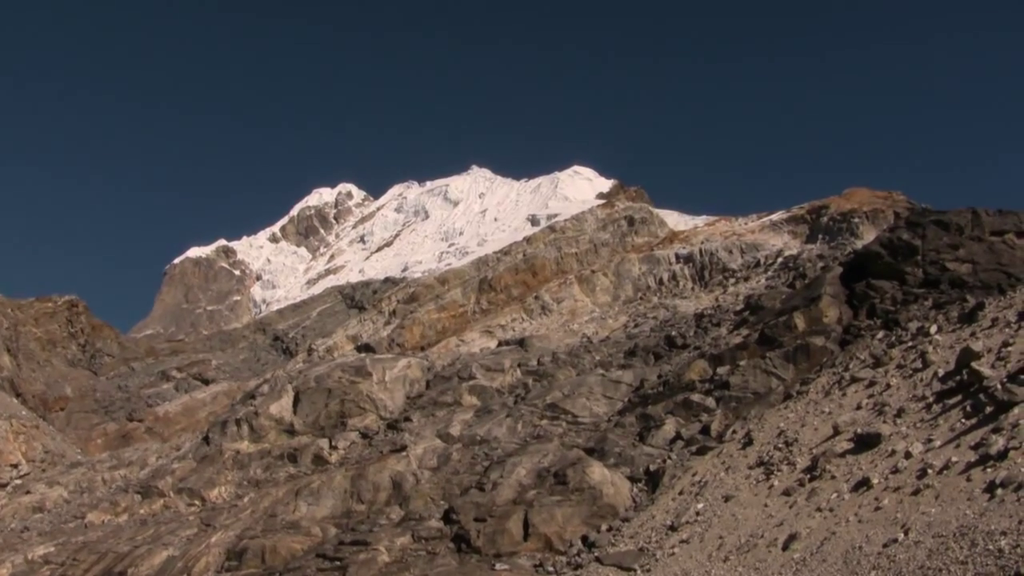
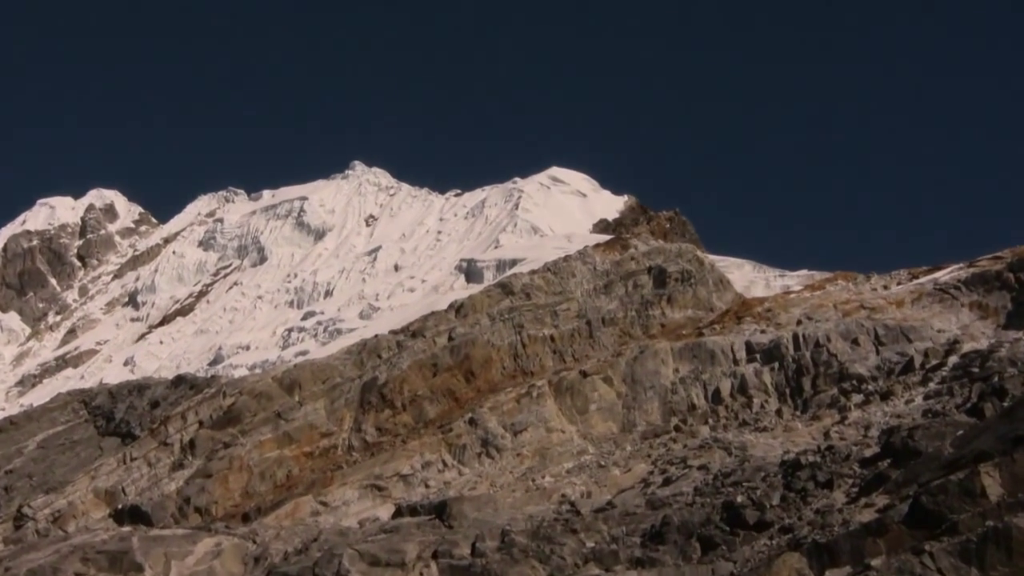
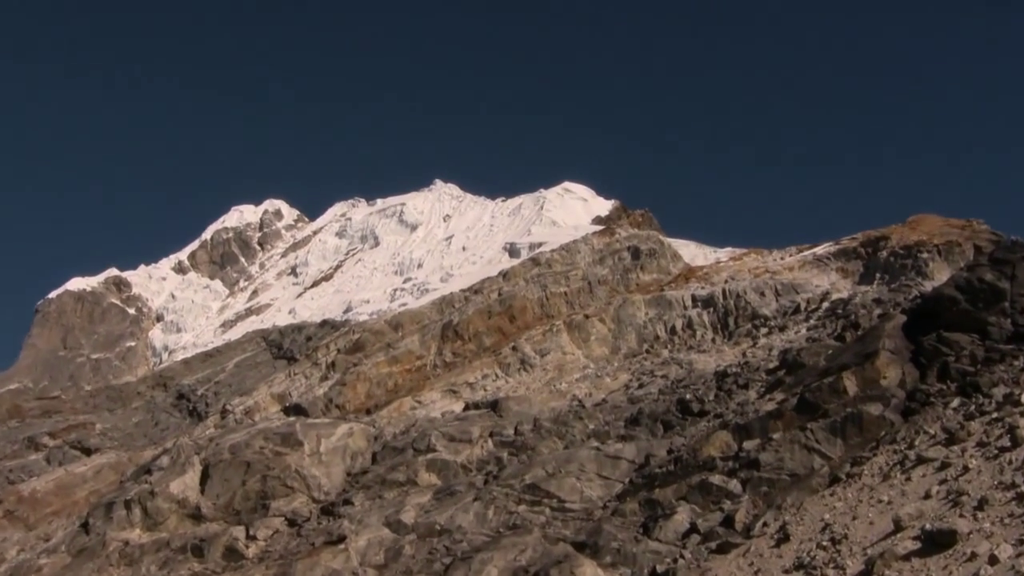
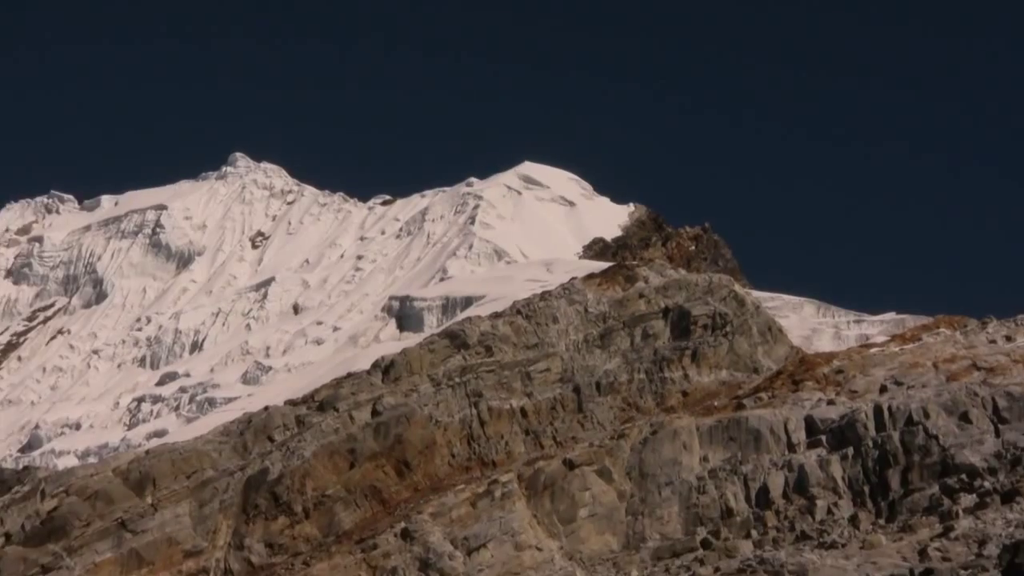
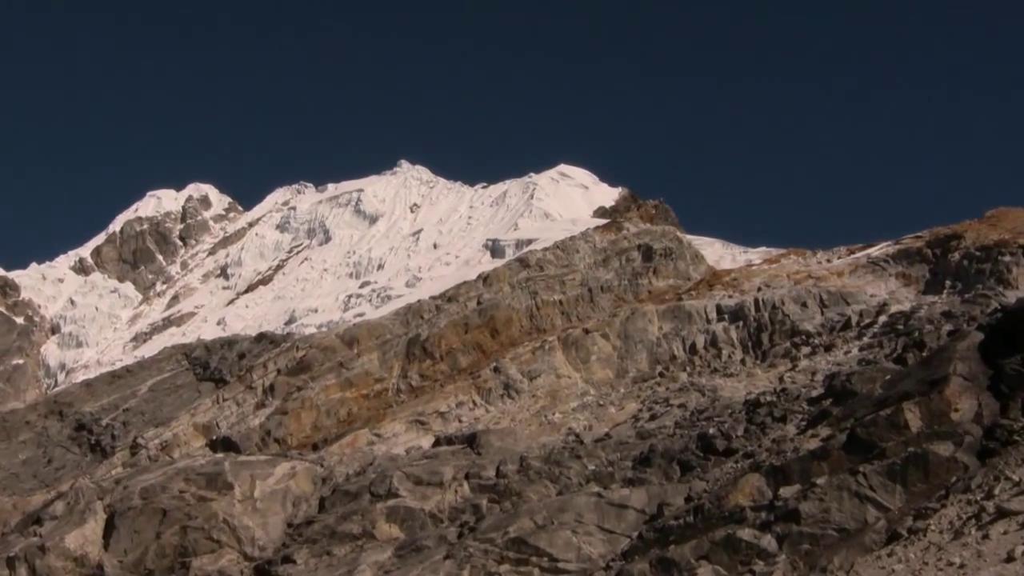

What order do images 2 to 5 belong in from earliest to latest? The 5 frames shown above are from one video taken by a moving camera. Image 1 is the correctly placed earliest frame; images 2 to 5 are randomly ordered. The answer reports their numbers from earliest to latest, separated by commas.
3, 5, 2, 4
